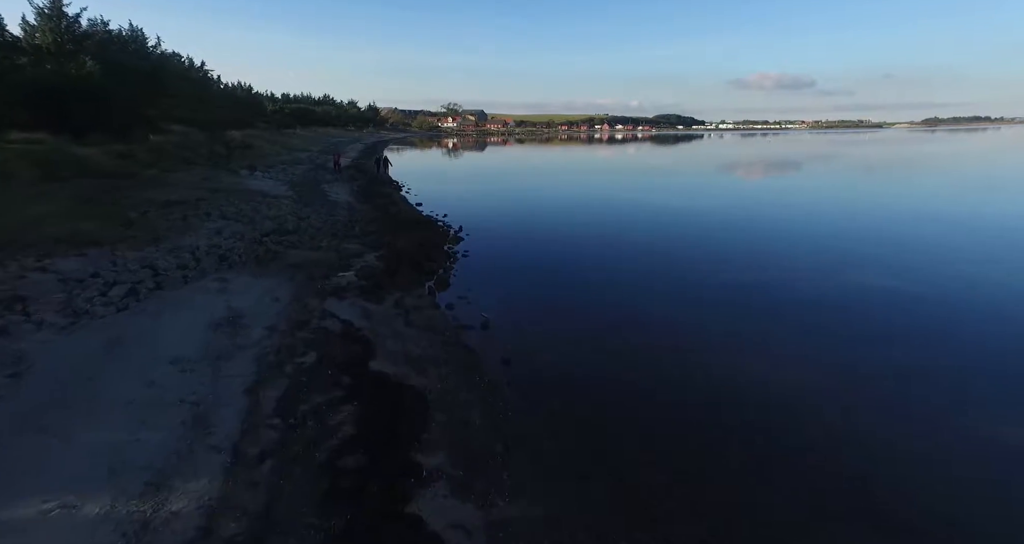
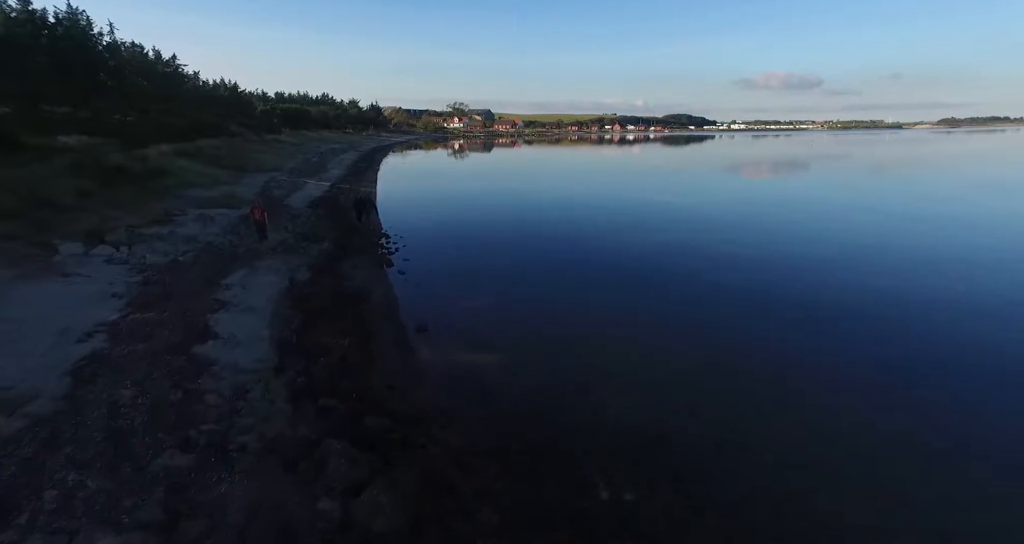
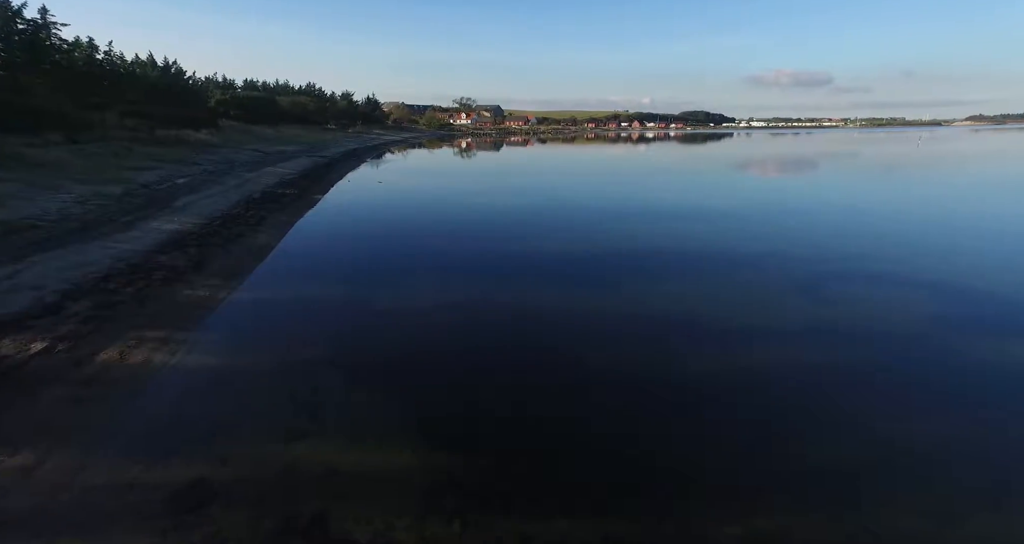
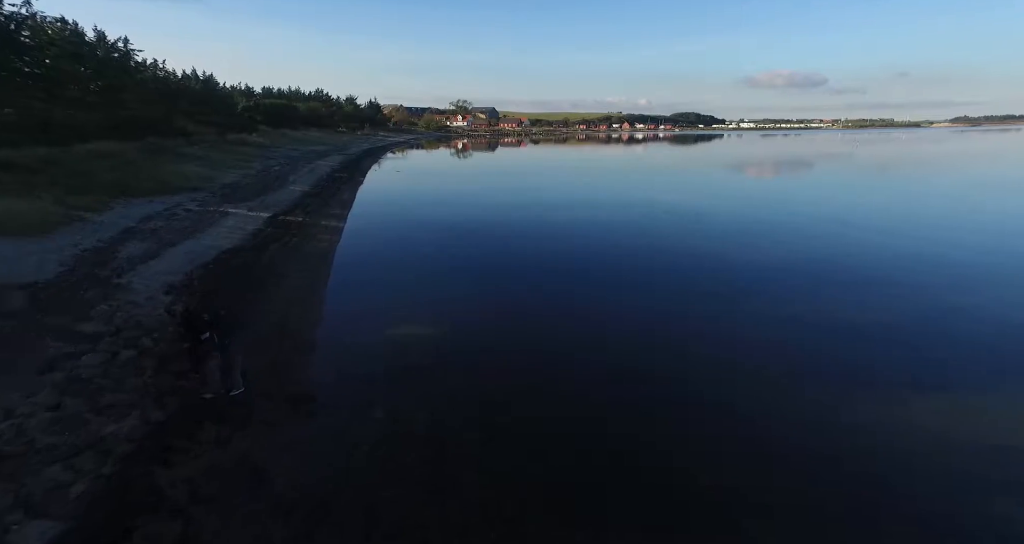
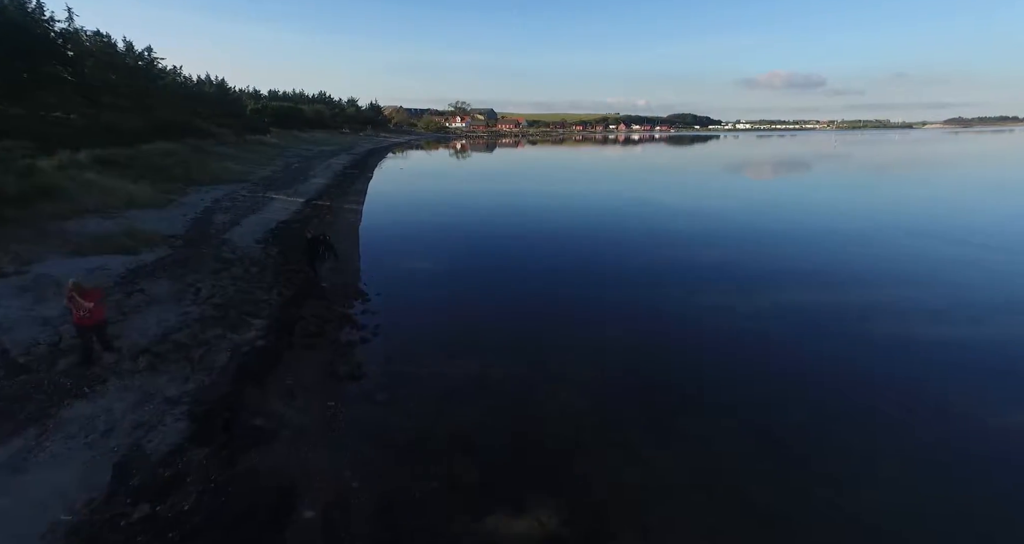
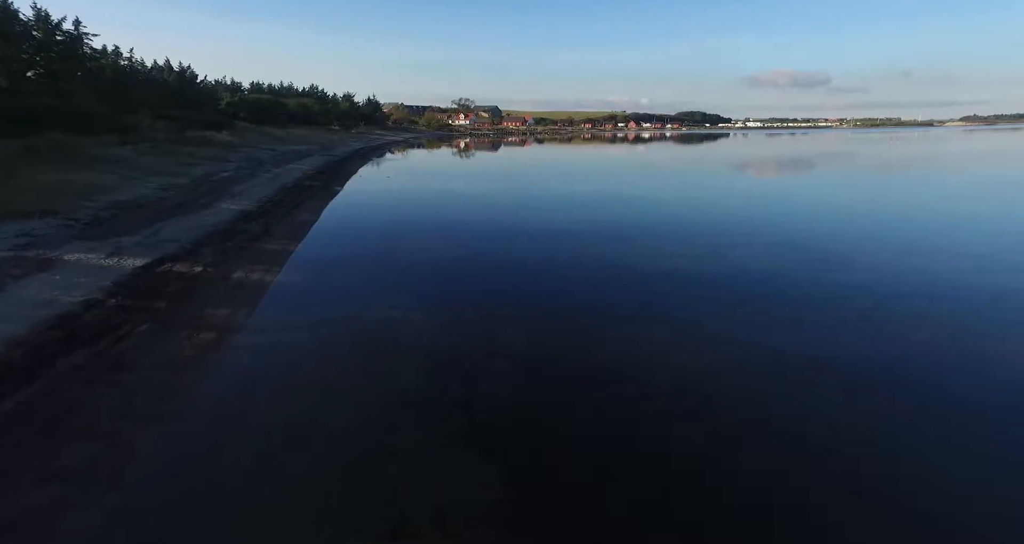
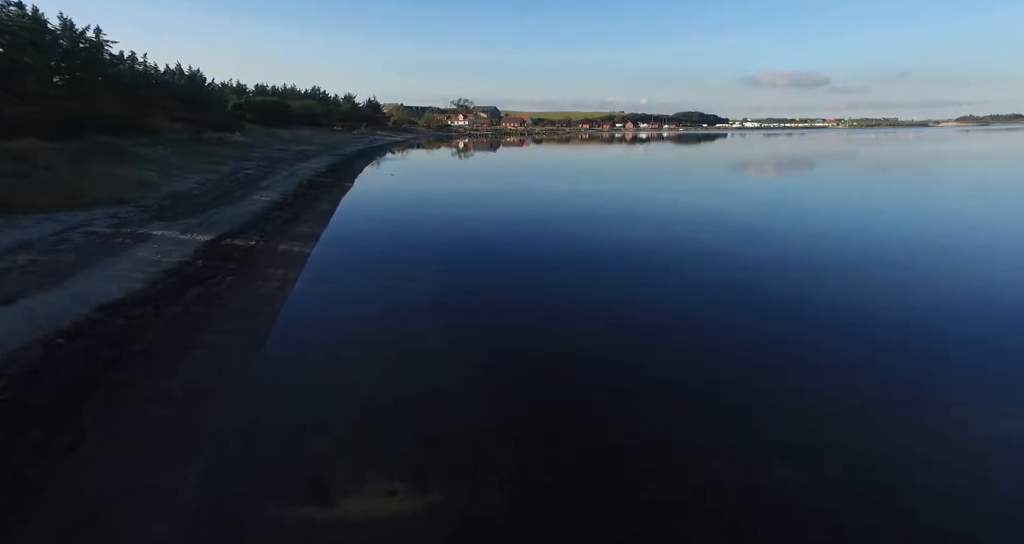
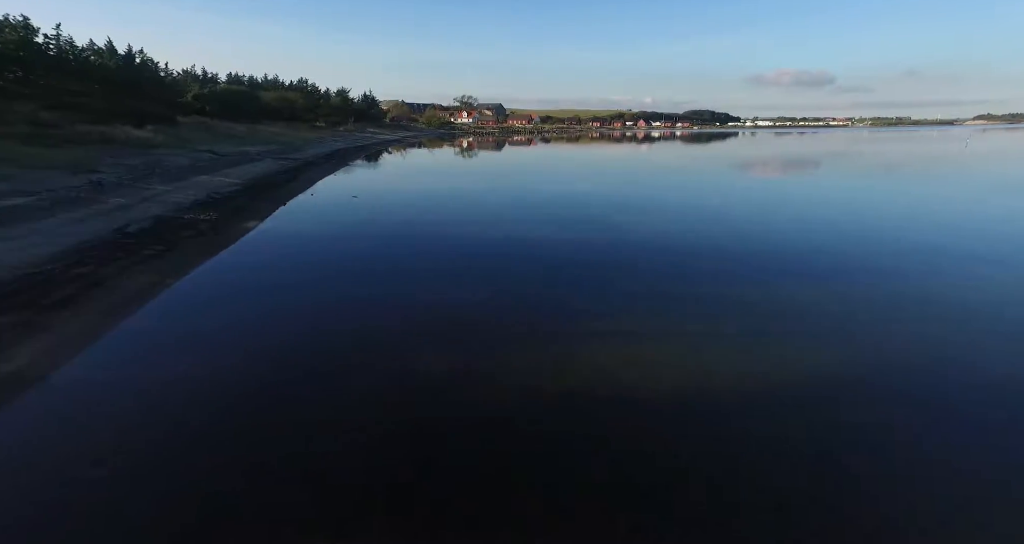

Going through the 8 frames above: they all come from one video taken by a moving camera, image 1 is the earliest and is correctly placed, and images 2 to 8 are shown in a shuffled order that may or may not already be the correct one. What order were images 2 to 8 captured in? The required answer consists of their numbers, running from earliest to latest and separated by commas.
2, 5, 4, 7, 6, 3, 8
